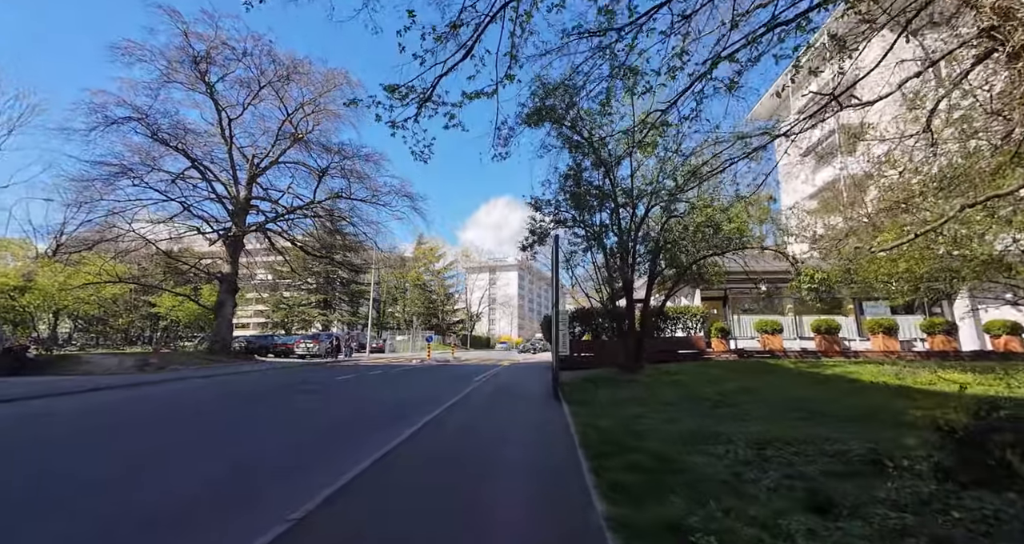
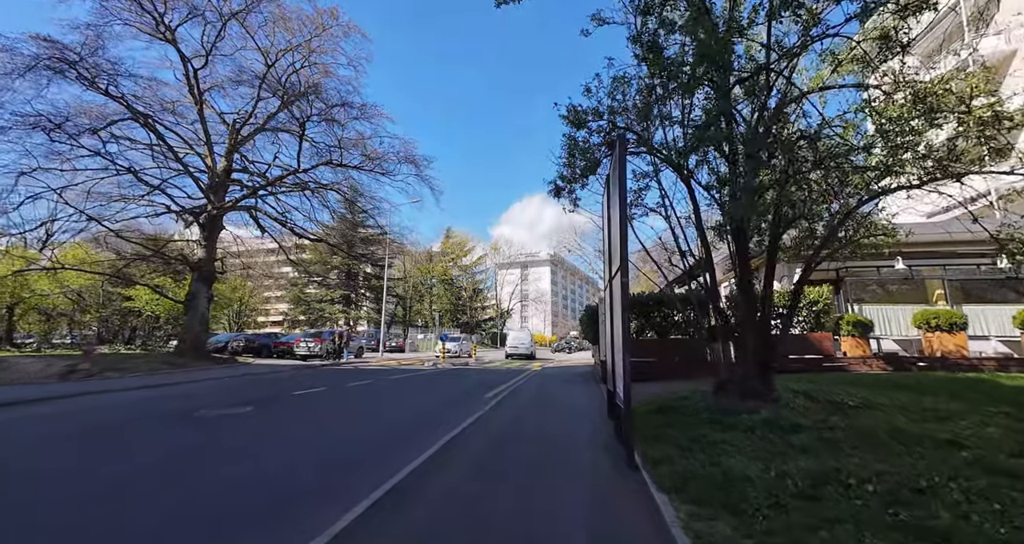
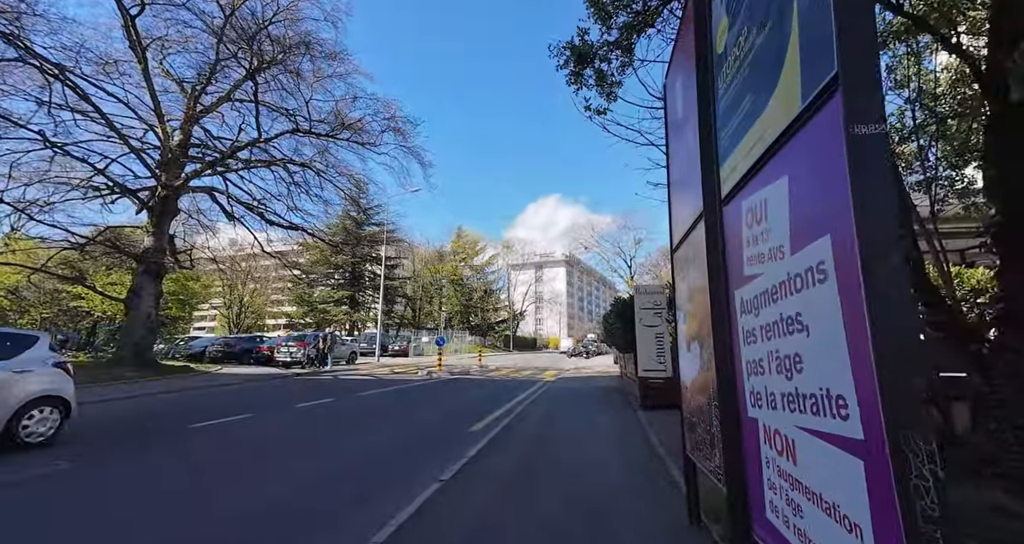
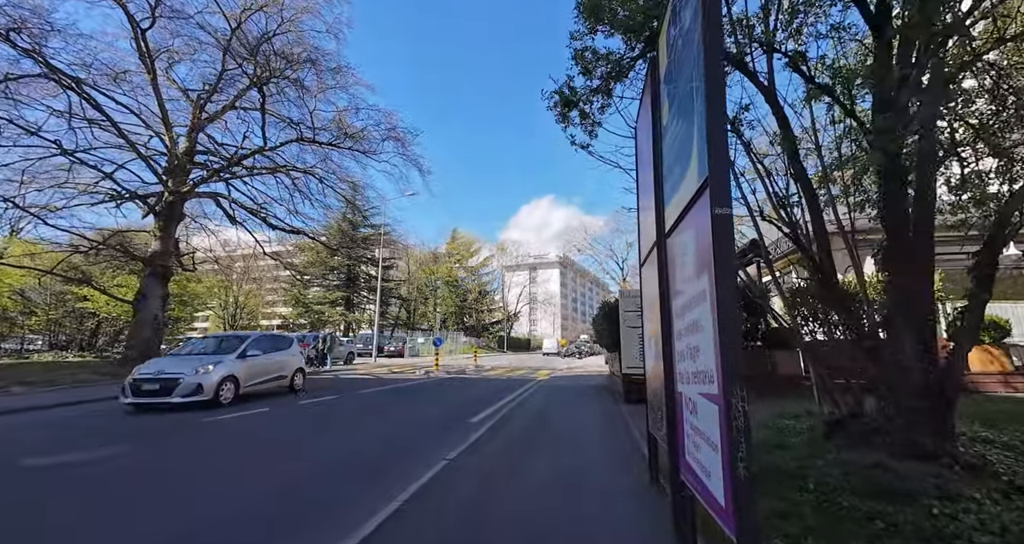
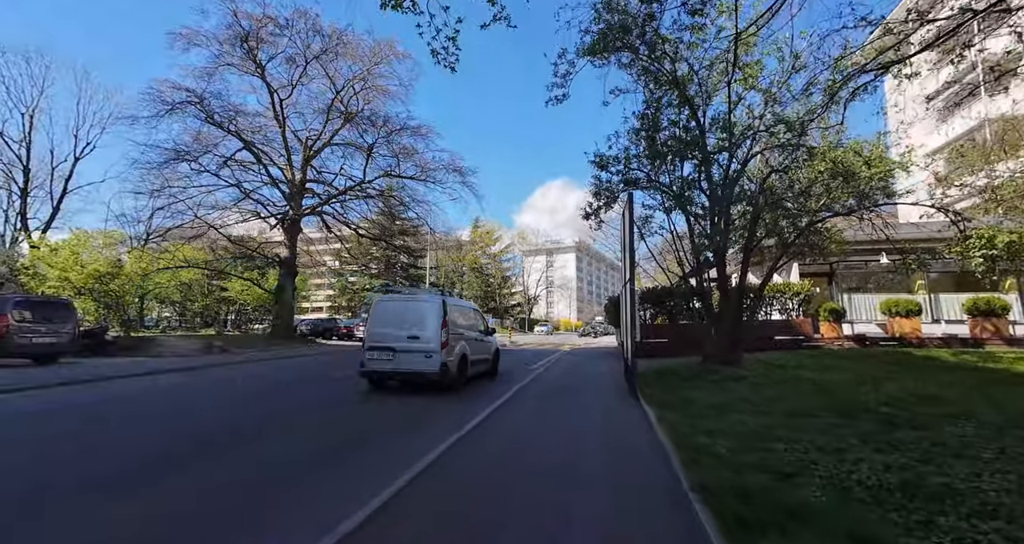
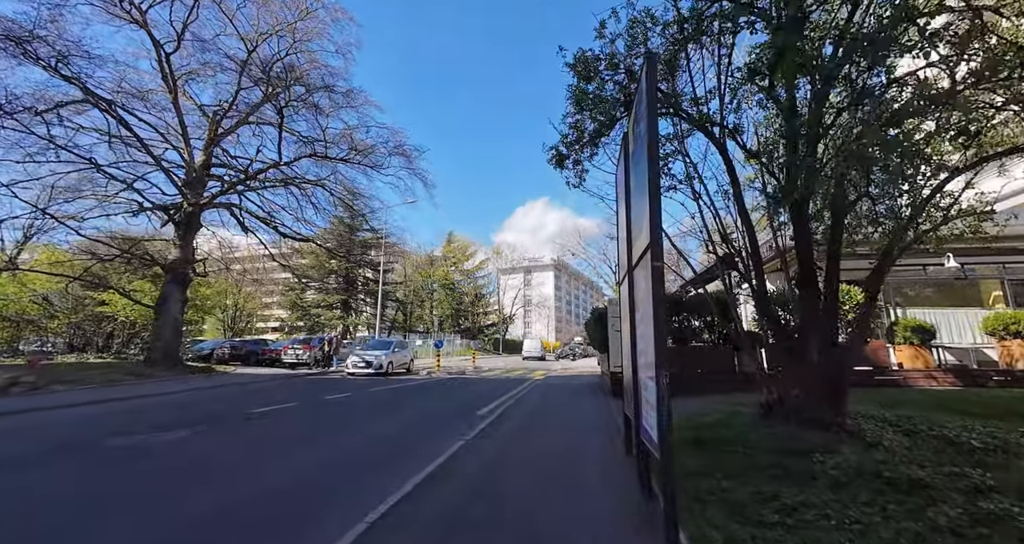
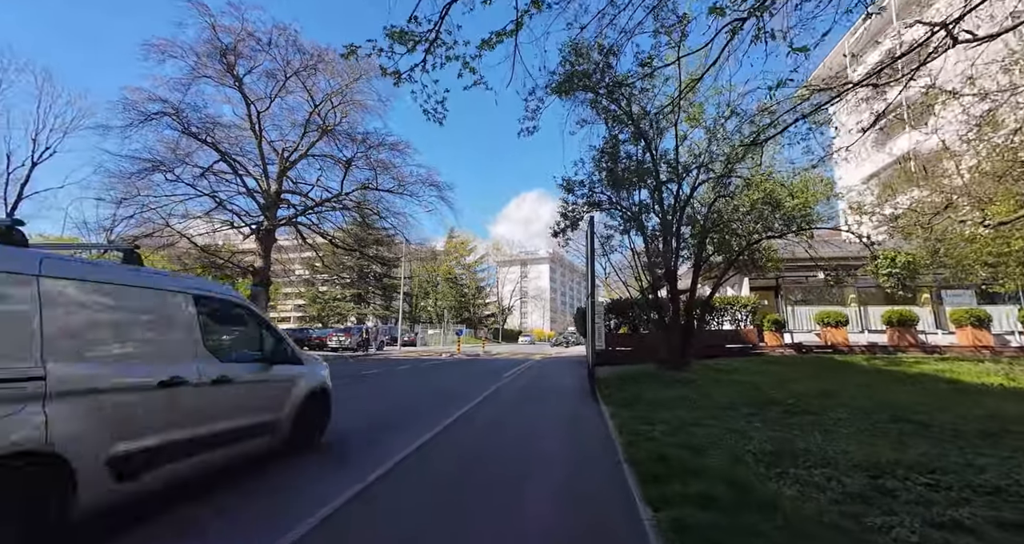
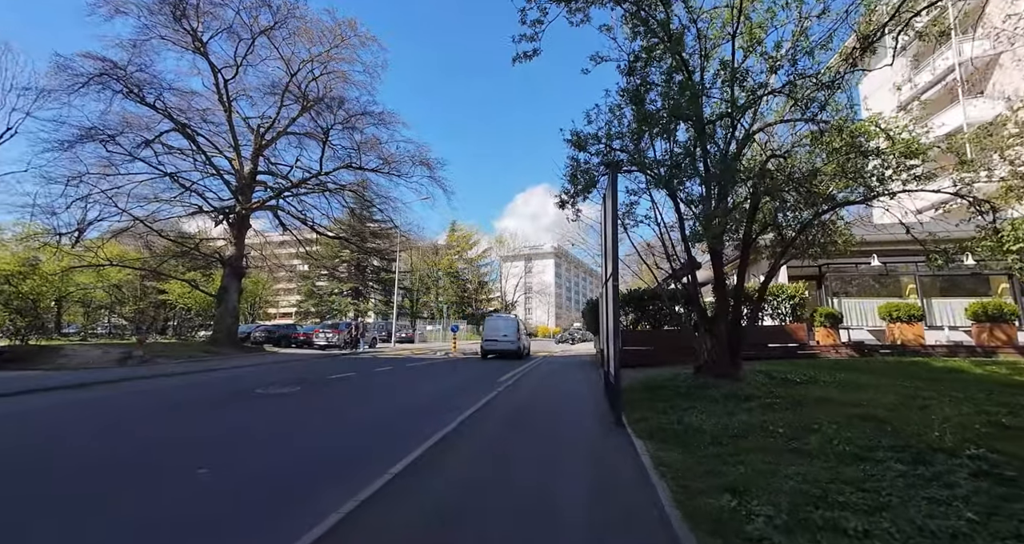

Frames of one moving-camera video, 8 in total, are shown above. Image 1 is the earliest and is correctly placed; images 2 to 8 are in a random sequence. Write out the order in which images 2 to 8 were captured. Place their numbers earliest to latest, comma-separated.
7, 5, 8, 2, 6, 4, 3
